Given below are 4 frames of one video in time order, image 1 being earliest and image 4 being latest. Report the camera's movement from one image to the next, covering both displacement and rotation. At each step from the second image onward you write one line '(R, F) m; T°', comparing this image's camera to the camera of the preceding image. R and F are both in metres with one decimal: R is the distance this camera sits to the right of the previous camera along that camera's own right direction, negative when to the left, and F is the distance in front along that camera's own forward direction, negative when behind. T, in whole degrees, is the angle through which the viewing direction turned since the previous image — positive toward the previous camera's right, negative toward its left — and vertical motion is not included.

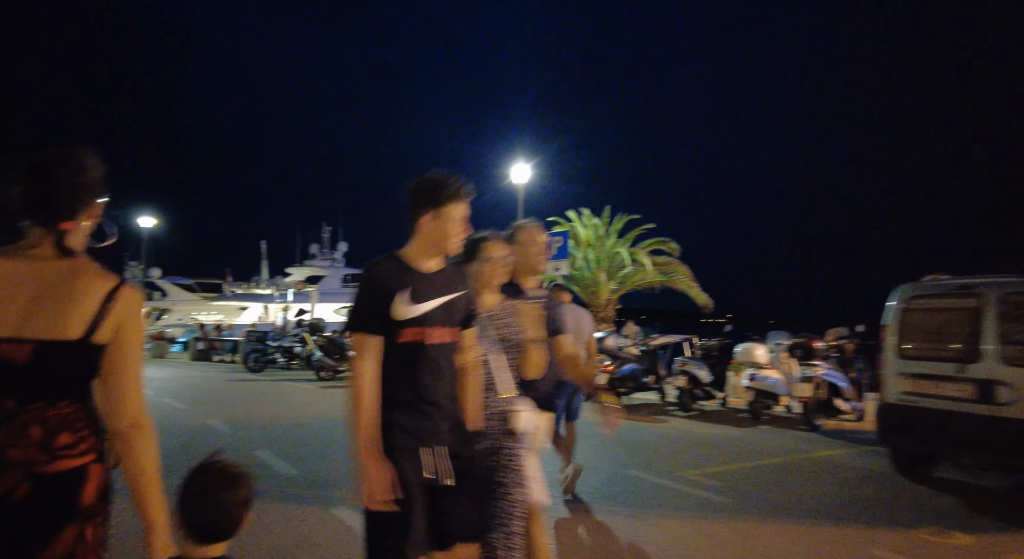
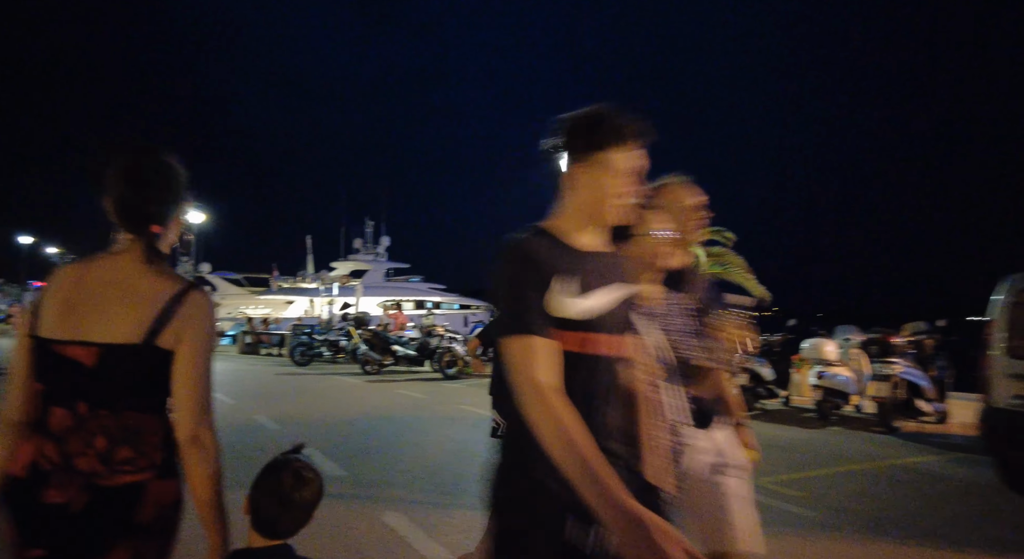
(-0.2, +0.4) m; -4°
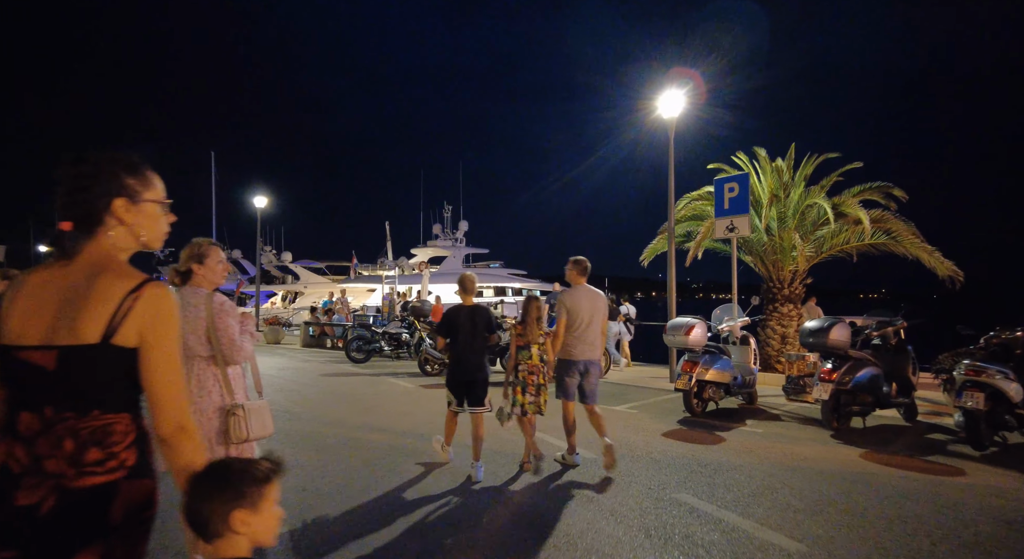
(-0.1, +2.7) m; -9°
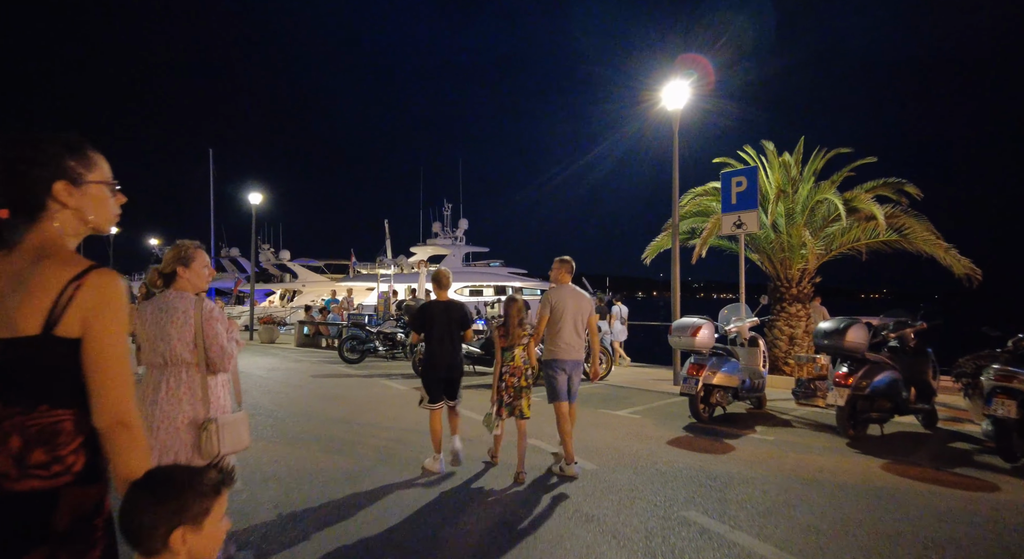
(+0.1, +0.4) m; 0°
